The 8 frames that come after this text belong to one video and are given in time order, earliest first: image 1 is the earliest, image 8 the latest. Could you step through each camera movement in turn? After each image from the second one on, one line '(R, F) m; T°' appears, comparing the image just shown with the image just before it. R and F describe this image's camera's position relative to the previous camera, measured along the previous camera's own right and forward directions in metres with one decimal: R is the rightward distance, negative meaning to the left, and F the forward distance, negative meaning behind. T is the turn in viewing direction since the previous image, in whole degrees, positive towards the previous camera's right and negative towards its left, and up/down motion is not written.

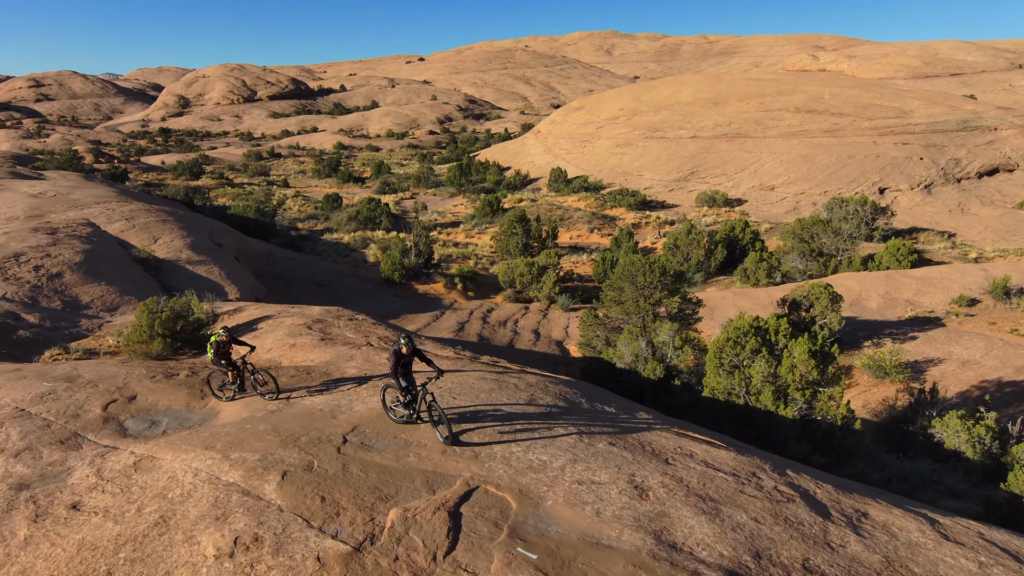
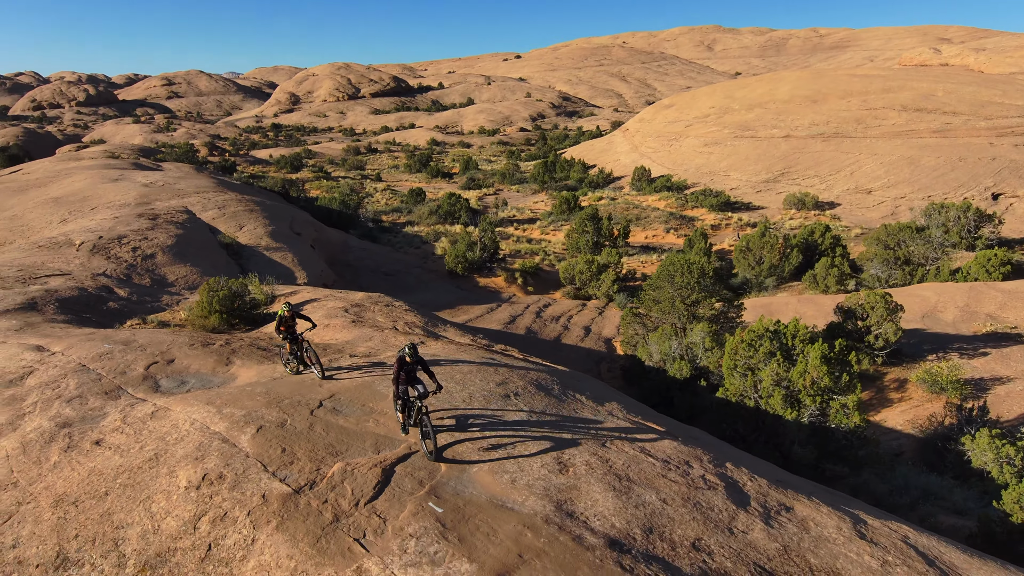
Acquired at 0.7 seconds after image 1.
(+1.1, -0.4) m; -8°
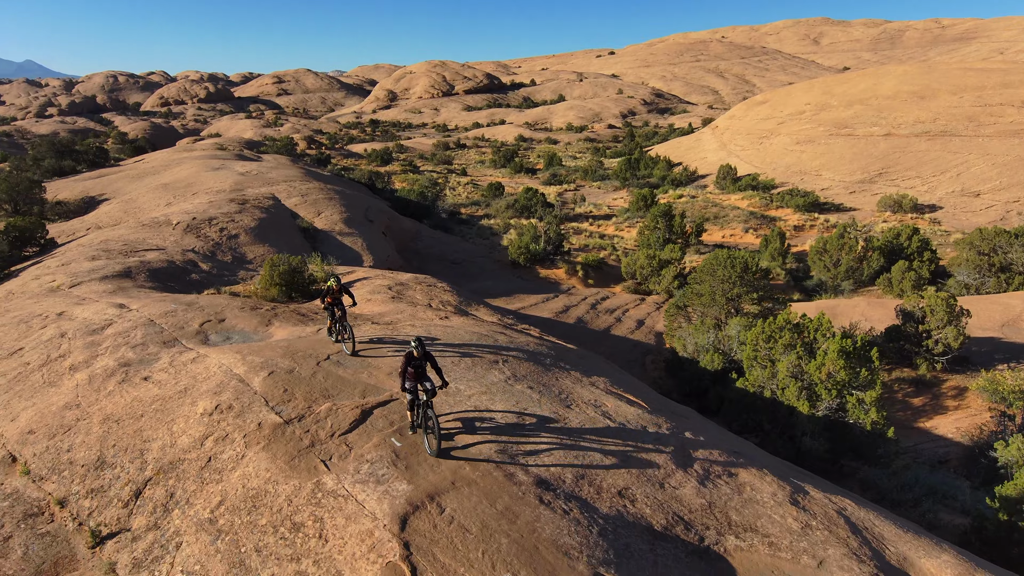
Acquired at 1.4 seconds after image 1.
(+1.0, -0.5) m; -8°
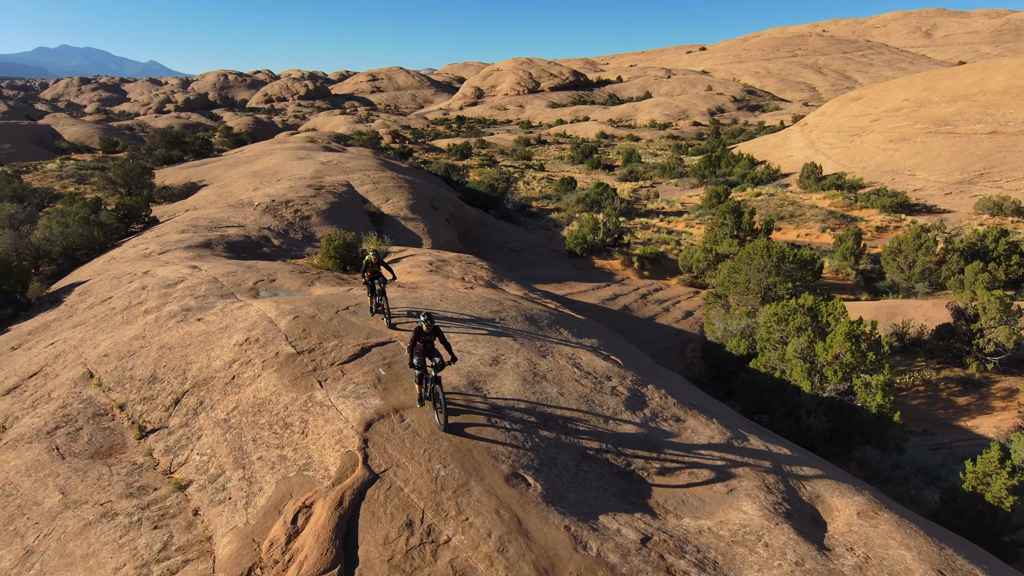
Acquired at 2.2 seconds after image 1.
(+1.0, -0.7) m; -7°
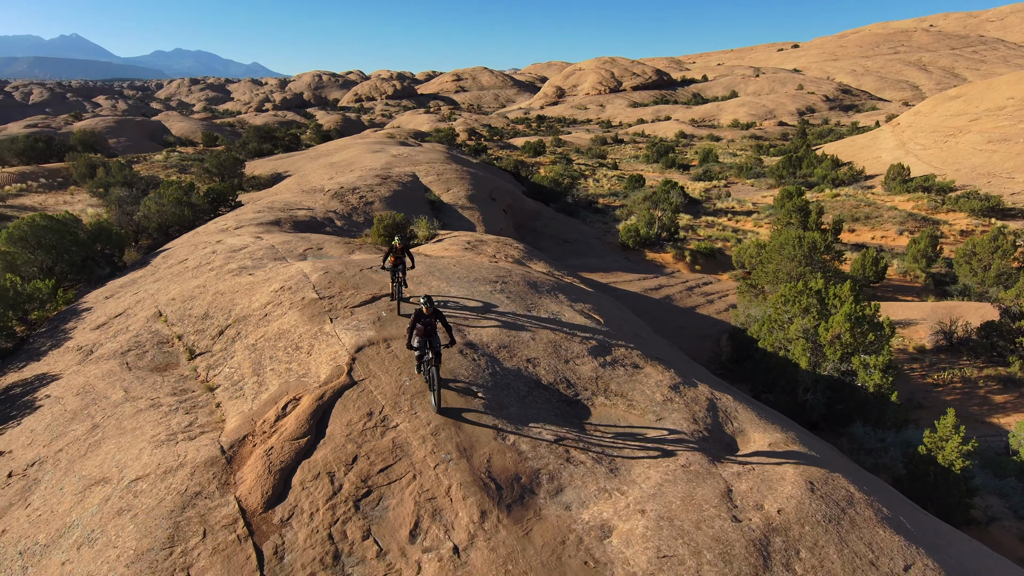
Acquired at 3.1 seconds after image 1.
(+1.0, -0.8) m; -7°
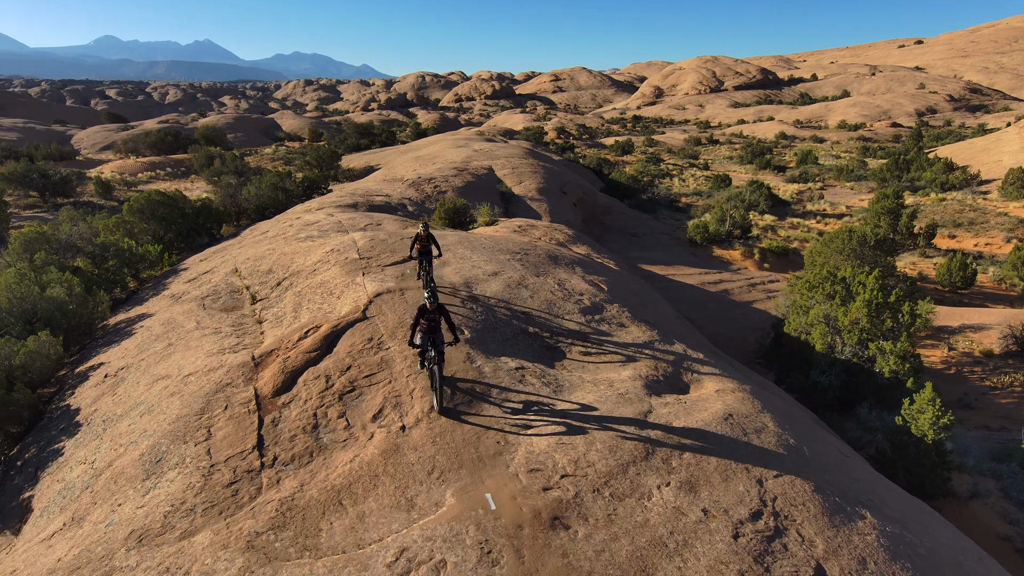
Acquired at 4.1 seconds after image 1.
(+1.0, -0.8) m; -8°
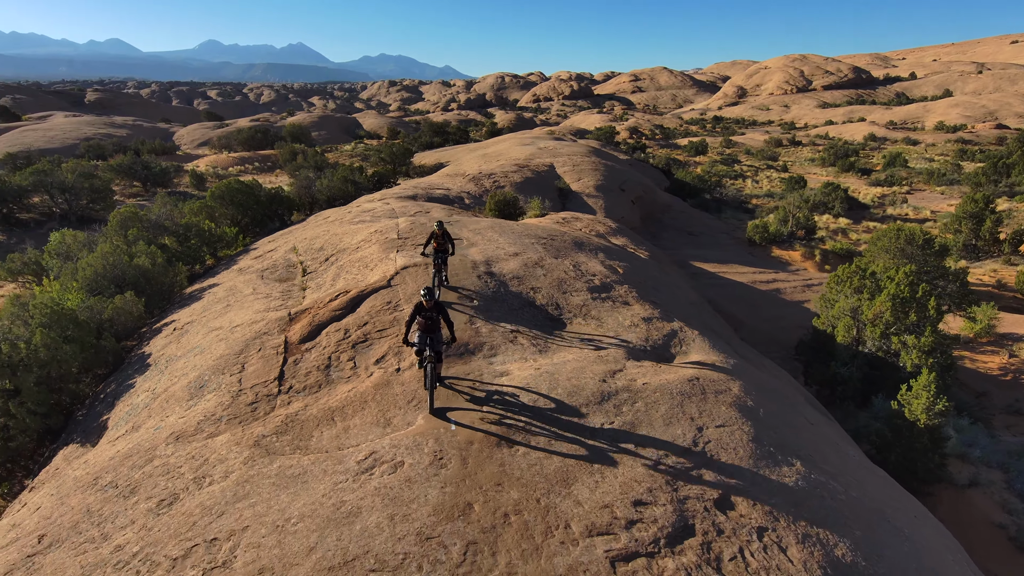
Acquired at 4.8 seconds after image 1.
(+0.7, -0.6) m; -7°
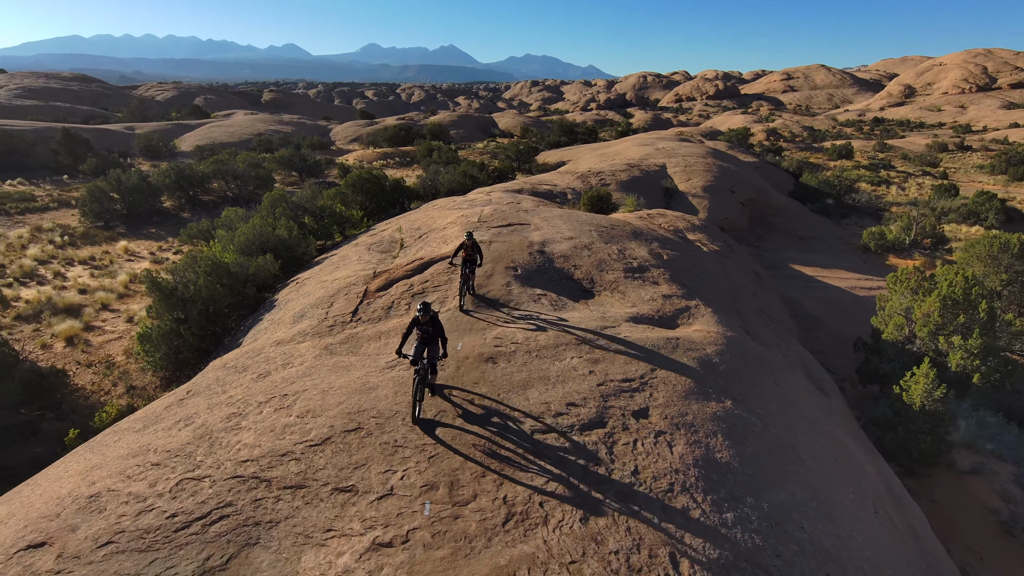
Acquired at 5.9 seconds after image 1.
(+1.2, -1.3) m; -12°
